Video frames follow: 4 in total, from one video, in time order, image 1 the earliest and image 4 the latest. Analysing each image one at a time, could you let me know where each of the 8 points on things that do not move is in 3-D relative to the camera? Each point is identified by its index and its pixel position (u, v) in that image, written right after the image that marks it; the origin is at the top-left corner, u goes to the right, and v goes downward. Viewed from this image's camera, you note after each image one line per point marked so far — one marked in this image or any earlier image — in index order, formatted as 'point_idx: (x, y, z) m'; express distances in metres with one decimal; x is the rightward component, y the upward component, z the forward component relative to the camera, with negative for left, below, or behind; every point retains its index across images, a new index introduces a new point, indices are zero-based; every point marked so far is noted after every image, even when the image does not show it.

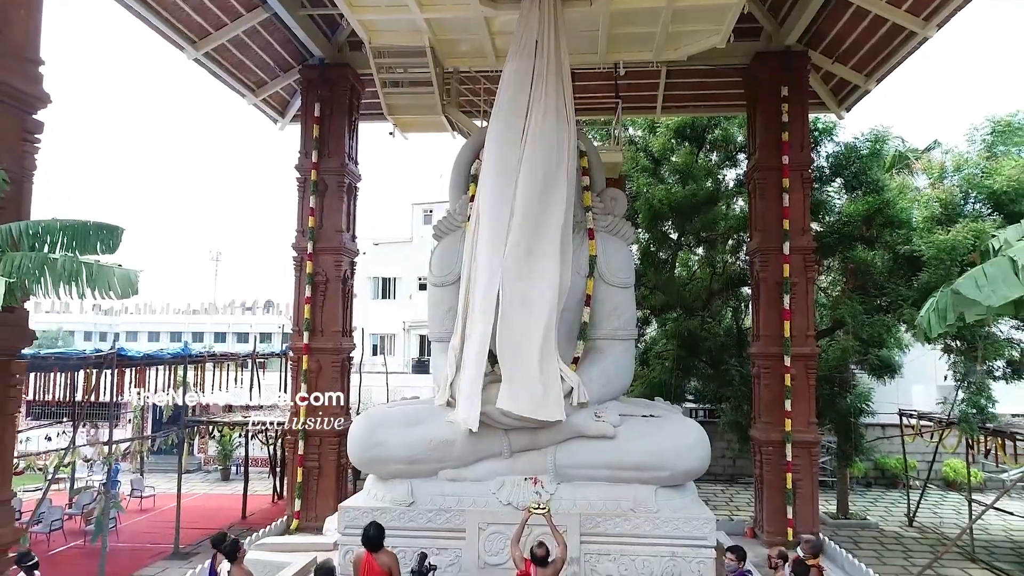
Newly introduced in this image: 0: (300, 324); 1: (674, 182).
0: (-2.2, -0.4, +6.5) m
1: (+2.2, +1.4, +8.7) m
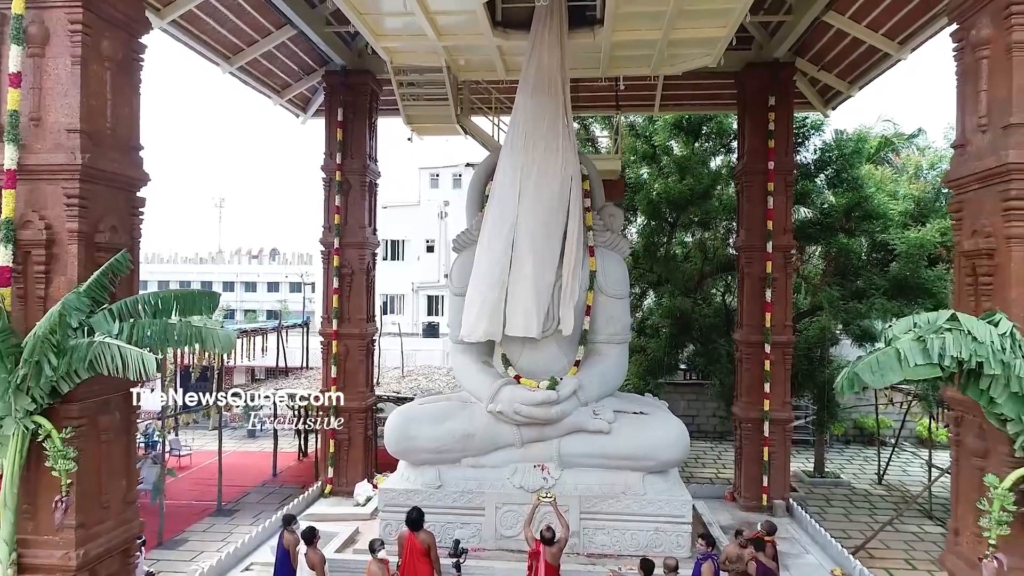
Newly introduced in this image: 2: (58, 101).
0: (-2.1, -0.3, +7.2) m
1: (+2.3, +1.6, +9.2) m
2: (-2.1, +0.9, +3.0) m
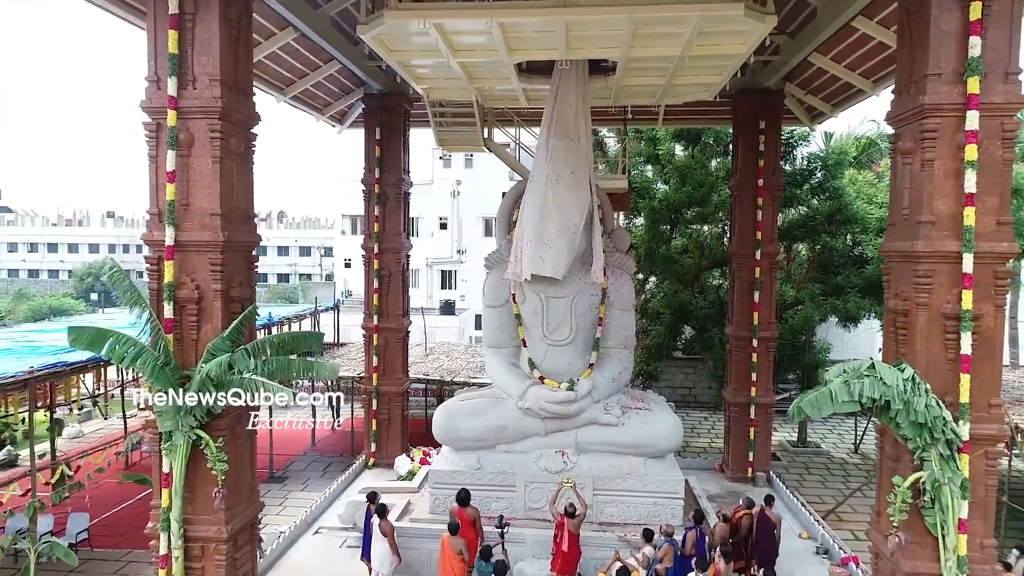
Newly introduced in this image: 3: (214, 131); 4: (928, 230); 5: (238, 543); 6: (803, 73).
0: (-1.8, -0.3, +8.2) m
1: (+2.6, +1.8, +10.0) m
2: (-1.9, +0.6, +3.9) m
3: (-1.8, +1.0, +3.9) m
4: (+2.3, +0.3, +3.6) m
5: (-1.8, -1.7, +4.2) m
6: (+3.3, +2.5, +7.3) m
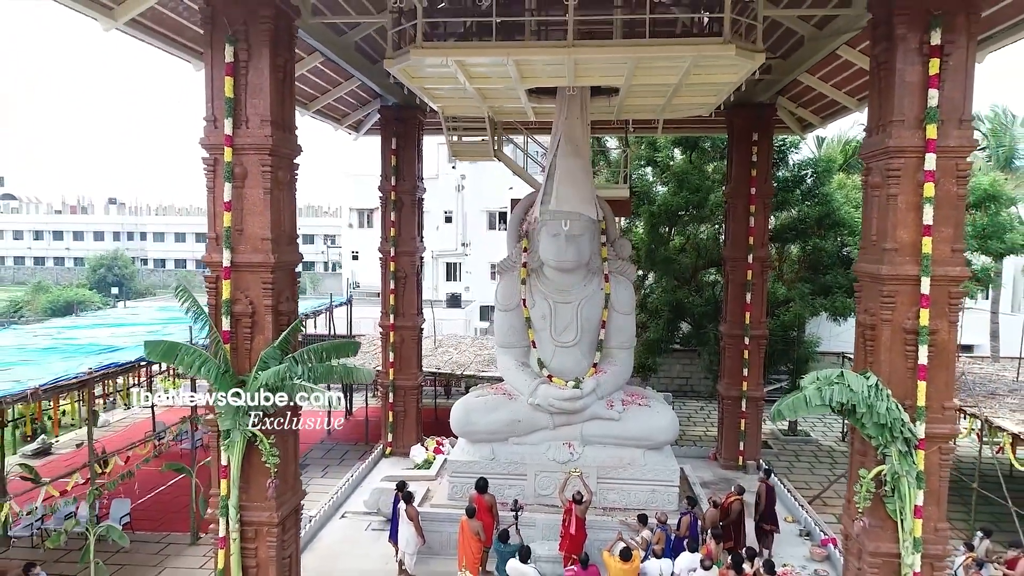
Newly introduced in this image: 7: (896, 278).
0: (-1.7, -0.3, +8.8) m
1: (+2.7, +1.8, +10.5) m
2: (-1.8, +0.5, +4.5) m
3: (-1.7, +0.8, +4.4) m
4: (+2.5, +0.2, +4.1) m
5: (-1.7, -1.8, +4.8) m
6: (+3.4, +2.4, +7.8) m
7: (+2.5, +0.1, +4.1) m
